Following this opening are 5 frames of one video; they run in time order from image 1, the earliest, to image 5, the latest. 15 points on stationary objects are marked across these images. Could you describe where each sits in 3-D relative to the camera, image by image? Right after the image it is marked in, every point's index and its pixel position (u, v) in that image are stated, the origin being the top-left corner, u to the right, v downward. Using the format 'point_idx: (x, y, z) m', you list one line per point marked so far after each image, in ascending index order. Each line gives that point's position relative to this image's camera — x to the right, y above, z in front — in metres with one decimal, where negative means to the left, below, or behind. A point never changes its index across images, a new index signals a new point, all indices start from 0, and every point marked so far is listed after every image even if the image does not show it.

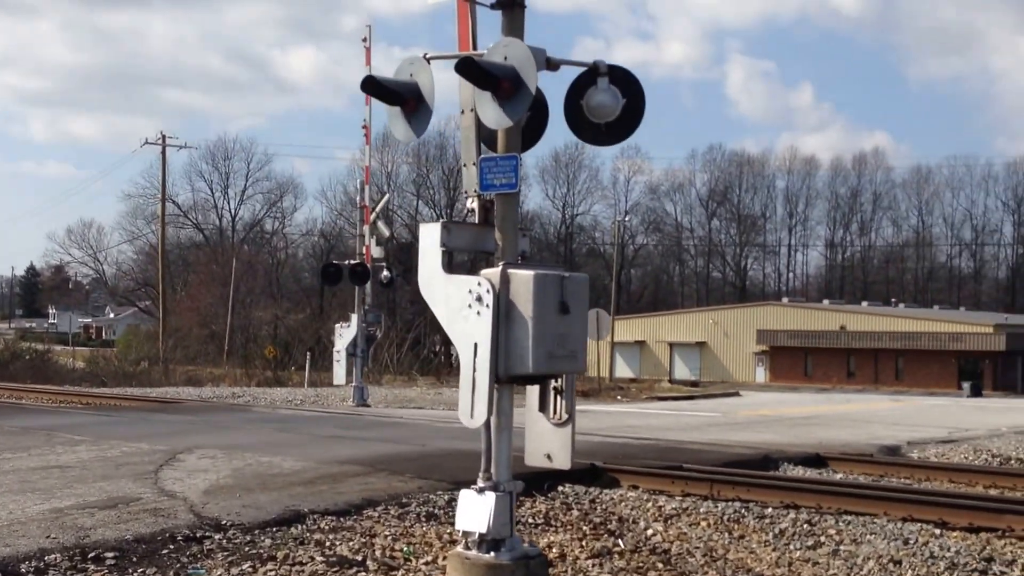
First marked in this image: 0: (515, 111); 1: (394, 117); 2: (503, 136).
0: (0.0, +0.4, +5.0) m
1: (-0.3, +0.5, +5.5) m
2: (0.0, +0.4, +5.4) m
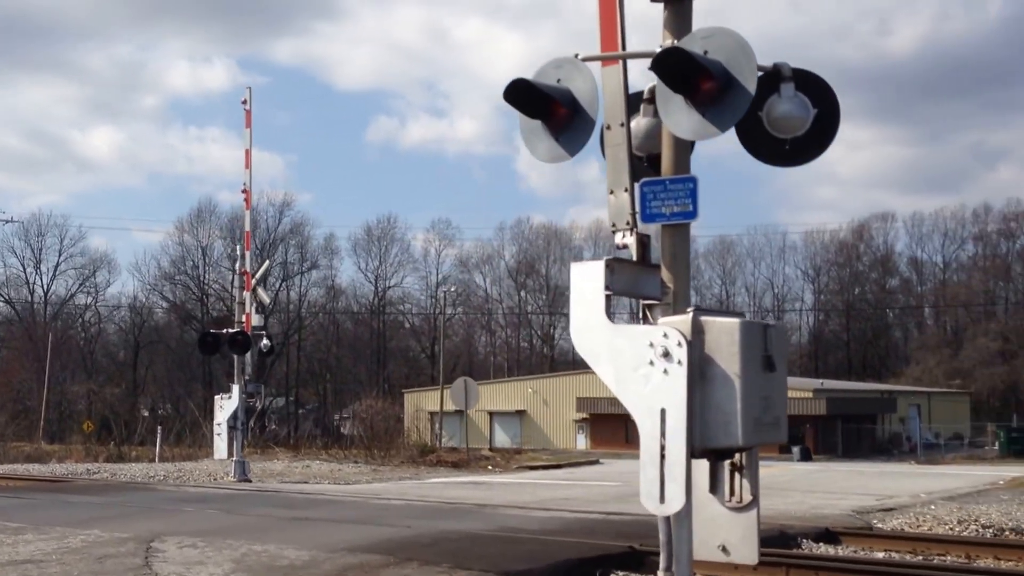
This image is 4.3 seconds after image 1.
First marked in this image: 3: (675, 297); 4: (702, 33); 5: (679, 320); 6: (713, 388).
0: (+0.4, +0.3, +4.0) m
1: (+0.1, +0.4, +4.4) m
2: (+0.4, +0.3, +4.4) m
3: (+0.4, 0.0, +4.4) m
4: (+0.4, +0.5, +4.1) m
5: (+0.3, -0.1, +4.1) m
6: (+0.4, -0.2, +4.0) m
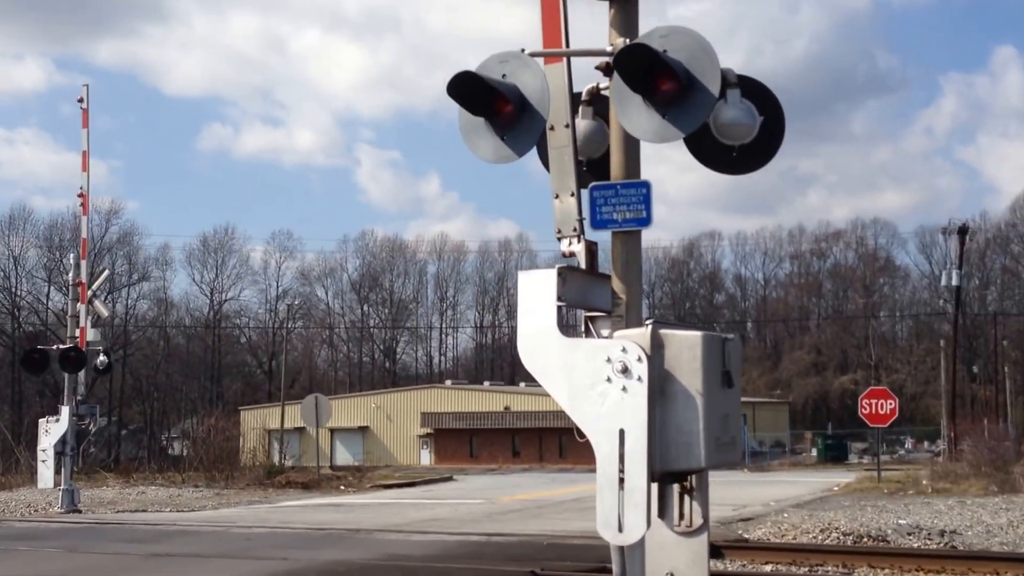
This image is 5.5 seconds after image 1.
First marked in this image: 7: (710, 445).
0: (+0.3, +0.3, +3.7) m
1: (-0.1, +0.3, +4.1) m
2: (+0.2, +0.3, +4.1) m
3: (+0.2, 0.0, +4.1) m
4: (+0.3, +0.5, +3.8) m
5: (+0.2, -0.1, +3.8) m
6: (+0.3, -0.2, +3.8) m
7: (+0.4, -0.3, +3.7) m
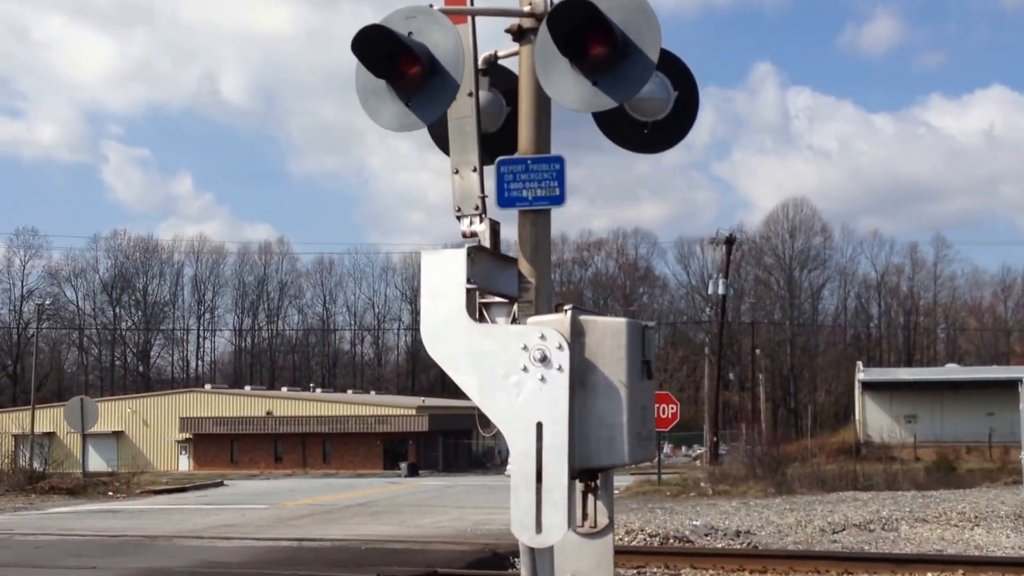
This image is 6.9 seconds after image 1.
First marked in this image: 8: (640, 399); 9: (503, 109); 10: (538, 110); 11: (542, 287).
0: (+0.2, +0.3, +3.4) m
1: (-0.3, +0.4, +3.8) m
2: (0.0, +0.3, +3.8) m
3: (0.0, 0.0, +3.8) m
4: (+0.1, +0.5, +3.5) m
5: (+0.1, -0.1, +3.5) m
6: (+0.2, -0.2, +3.5) m
7: (+0.2, -0.3, +3.5) m
8: (+0.2, -0.2, +3.6) m
9: (0.0, +0.4, +4.2) m
10: (0.0, +0.3, +3.8) m
11: (+0.1, 0.0, +3.8) m
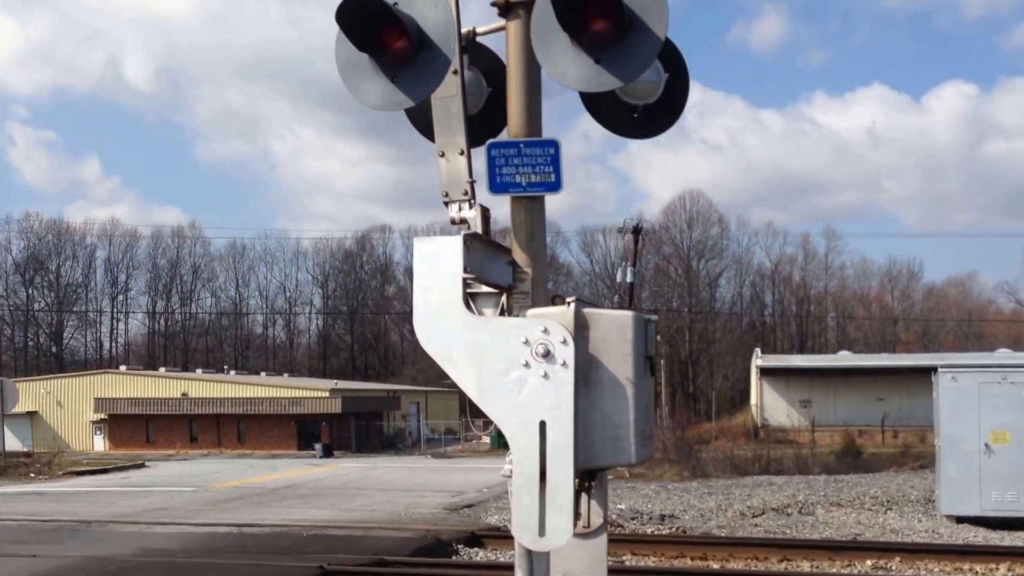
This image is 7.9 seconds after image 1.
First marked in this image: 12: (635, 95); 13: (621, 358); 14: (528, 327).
0: (+0.2, +0.4, +3.2) m
1: (-0.3, +0.4, +3.6) m
2: (0.0, +0.3, +3.6) m
3: (0.0, 0.0, +3.6) m
4: (+0.1, +0.6, +3.3) m
5: (+0.1, 0.0, +3.3) m
6: (+0.2, -0.2, +3.3) m
7: (+0.2, -0.2, +3.3) m
8: (+0.2, -0.2, +3.5) m
9: (0.0, +0.4, +4.0) m
10: (0.0, +0.4, +3.6) m
11: (+0.1, 0.0, +3.6) m
12: (+0.3, +0.4, +3.8) m
13: (+0.2, -0.1, +3.3) m
14: (0.0, -0.1, +3.2) m
